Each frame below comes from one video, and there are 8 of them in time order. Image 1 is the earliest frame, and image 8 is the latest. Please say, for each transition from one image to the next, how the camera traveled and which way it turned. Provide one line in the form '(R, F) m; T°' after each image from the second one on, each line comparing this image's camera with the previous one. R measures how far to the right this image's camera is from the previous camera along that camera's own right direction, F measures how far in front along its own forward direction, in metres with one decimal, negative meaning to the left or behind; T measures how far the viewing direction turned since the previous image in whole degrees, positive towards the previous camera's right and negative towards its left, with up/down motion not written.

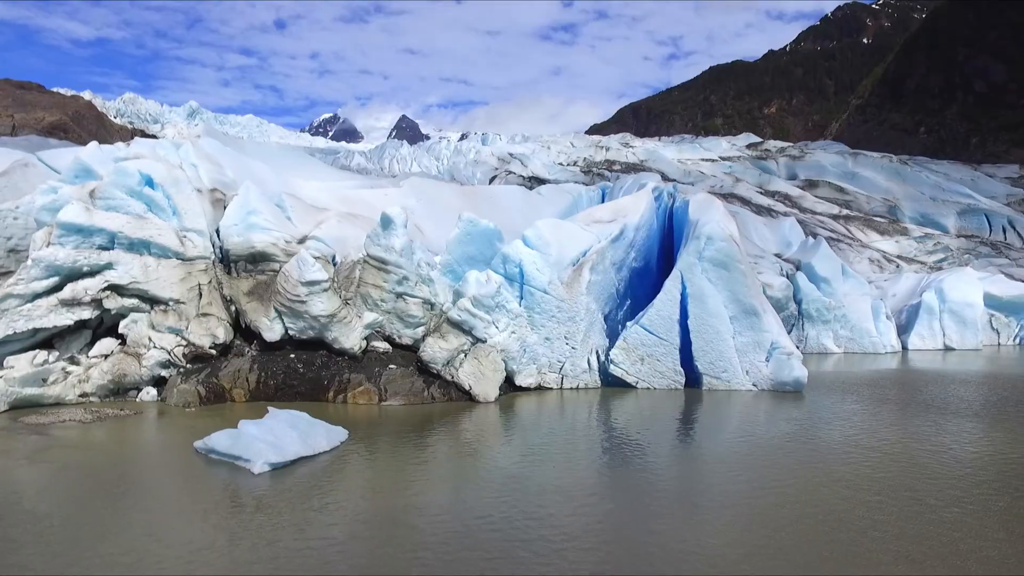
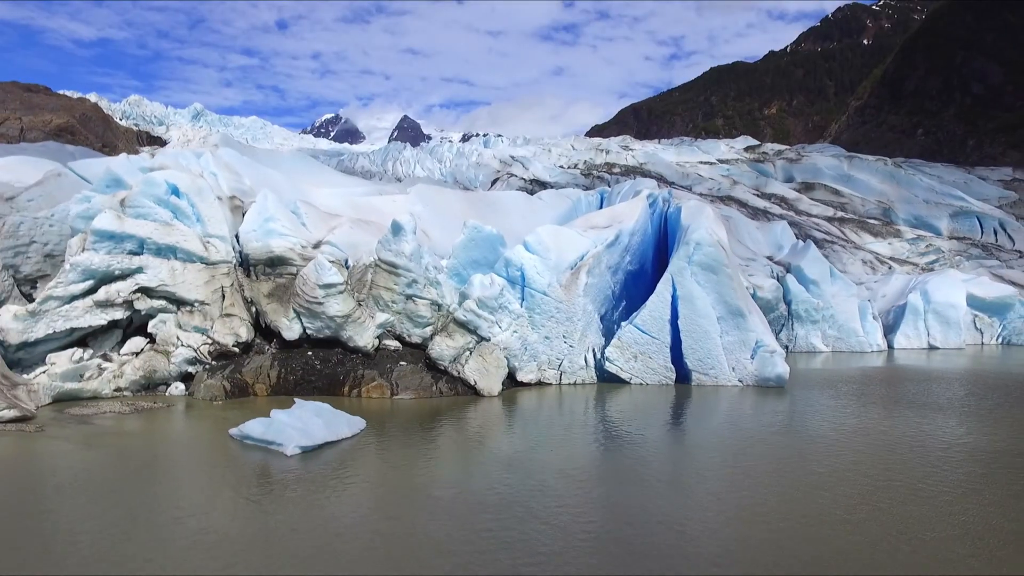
(0.0, -0.8) m; 0°
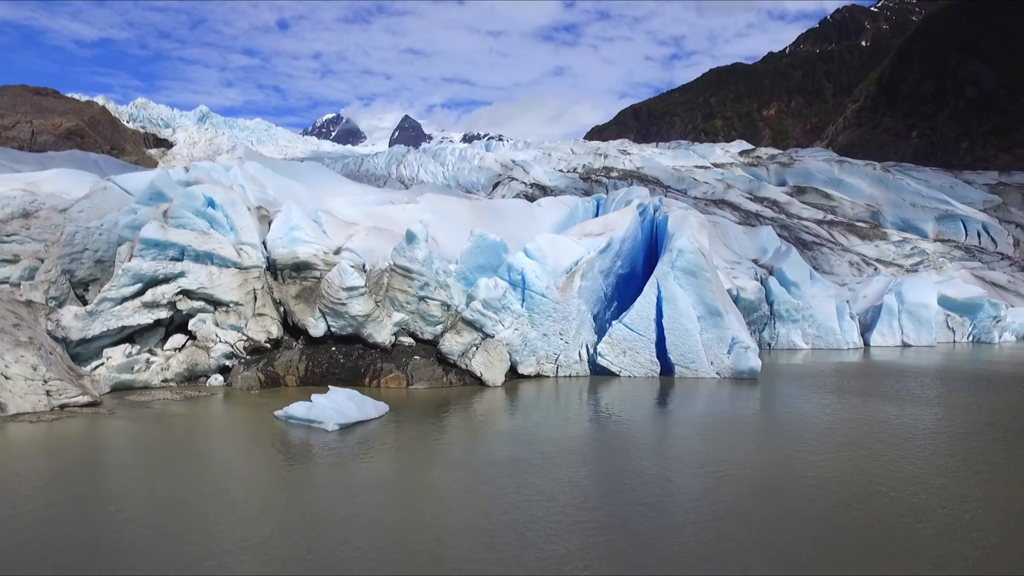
(0.0, -1.4) m; 0°
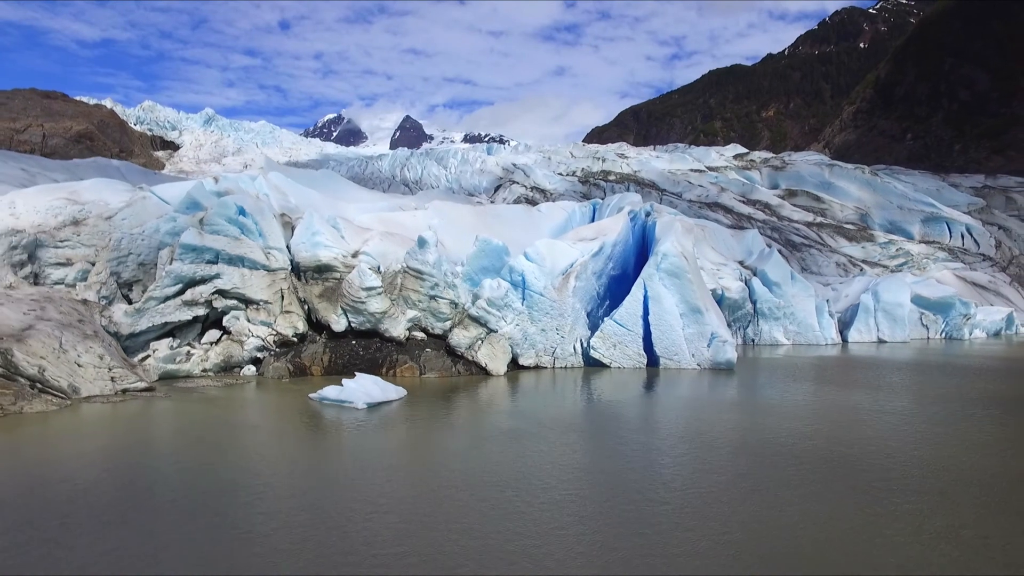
(0.0, -1.5) m; 0°
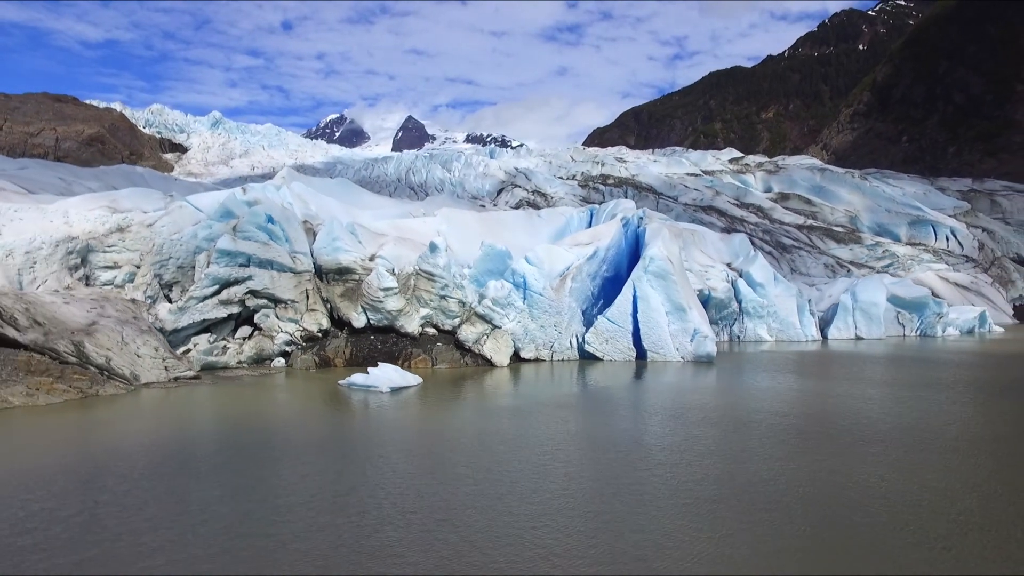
(0.0, -1.6) m; 0°
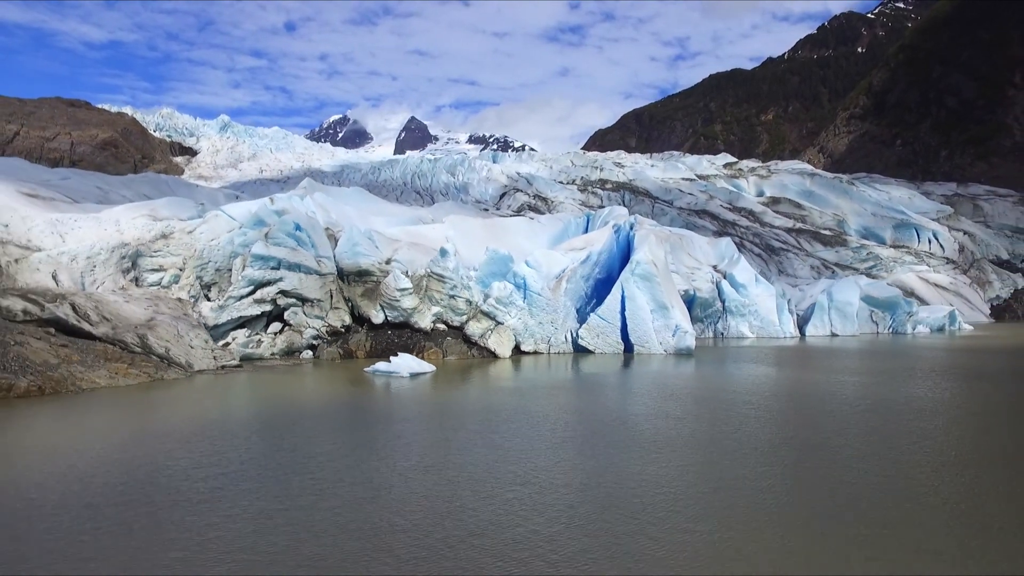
(0.0, -2.0) m; 0°
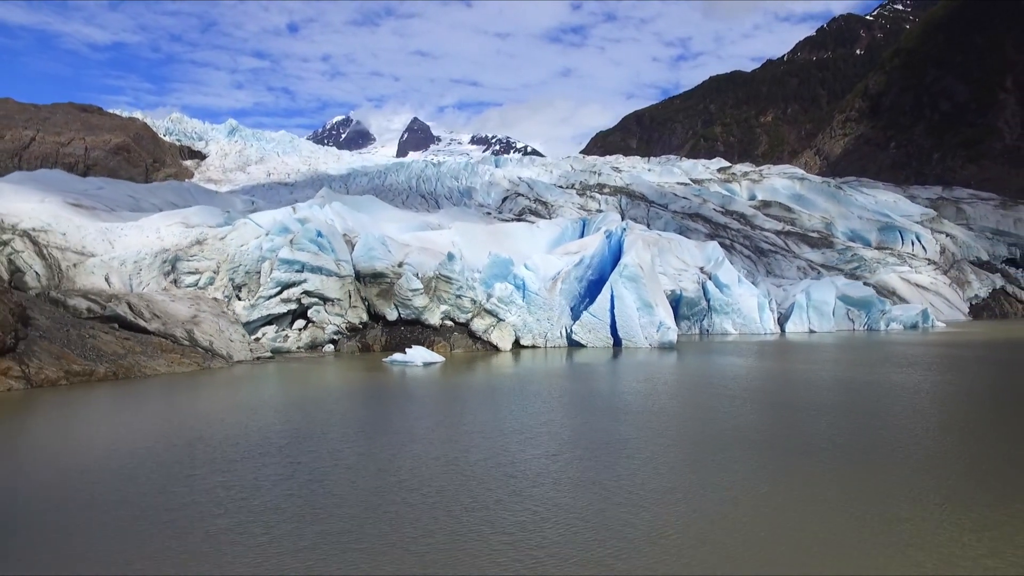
(+0.1, -2.0) m; 0°
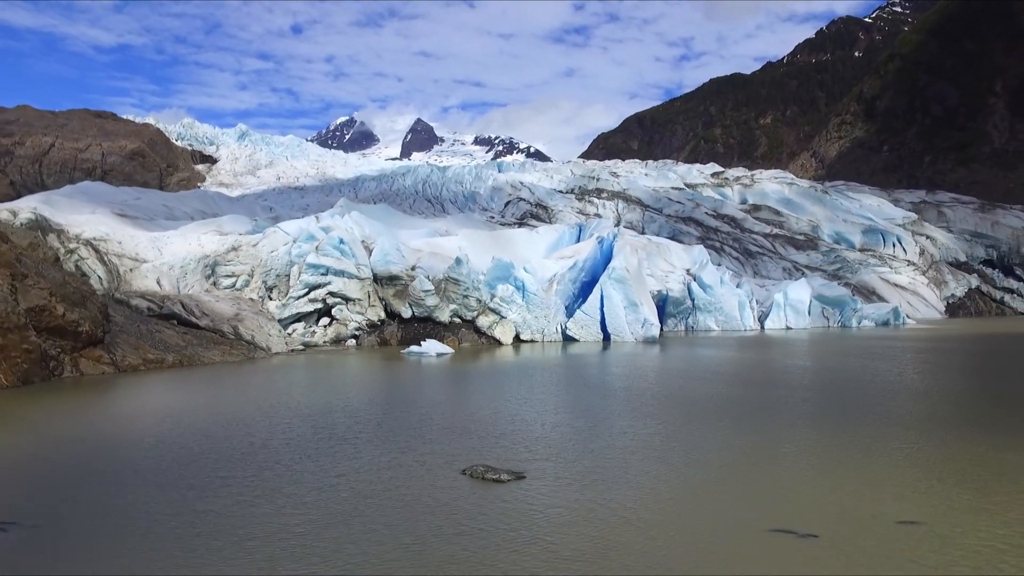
(+0.1, -2.5) m; 0°
